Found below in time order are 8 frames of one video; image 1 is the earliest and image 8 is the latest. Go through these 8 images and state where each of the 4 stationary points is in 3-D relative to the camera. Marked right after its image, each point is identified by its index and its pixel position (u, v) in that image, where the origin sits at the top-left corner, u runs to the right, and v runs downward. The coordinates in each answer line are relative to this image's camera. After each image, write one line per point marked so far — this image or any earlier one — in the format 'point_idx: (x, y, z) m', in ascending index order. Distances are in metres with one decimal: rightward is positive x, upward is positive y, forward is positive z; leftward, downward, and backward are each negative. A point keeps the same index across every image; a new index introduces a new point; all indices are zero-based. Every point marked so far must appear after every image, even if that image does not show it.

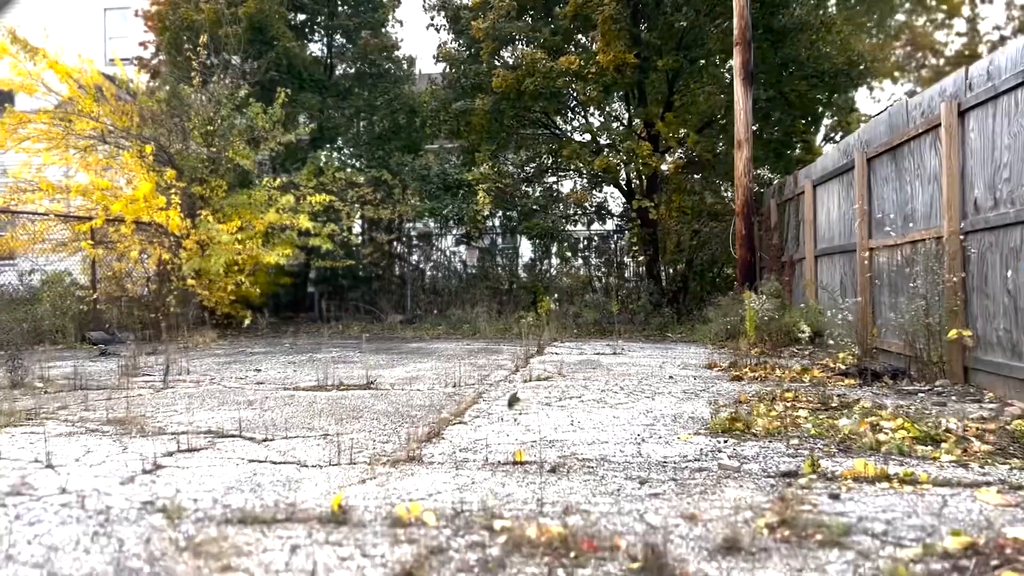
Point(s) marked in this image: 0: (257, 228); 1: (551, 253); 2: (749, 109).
0: (-3.8, +0.9, +12.3) m
1: (+0.7, +0.6, +14.5) m
2: (+3.2, +2.4, +11.4) m
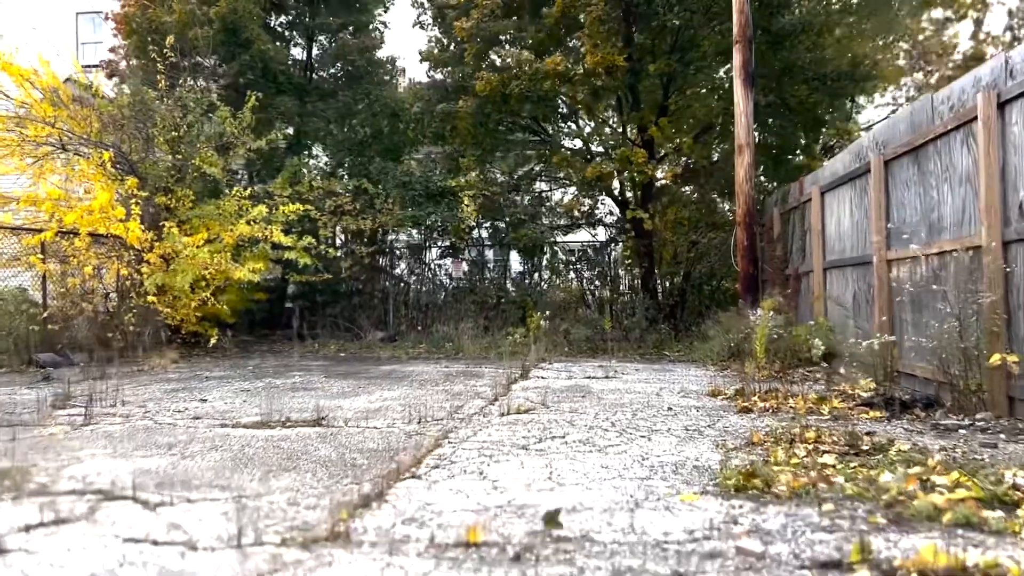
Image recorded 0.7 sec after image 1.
0: (-3.9, +0.7, +11.5) m
1: (+0.5, +0.4, +13.7) m
2: (+3.0, +2.2, +10.6) m
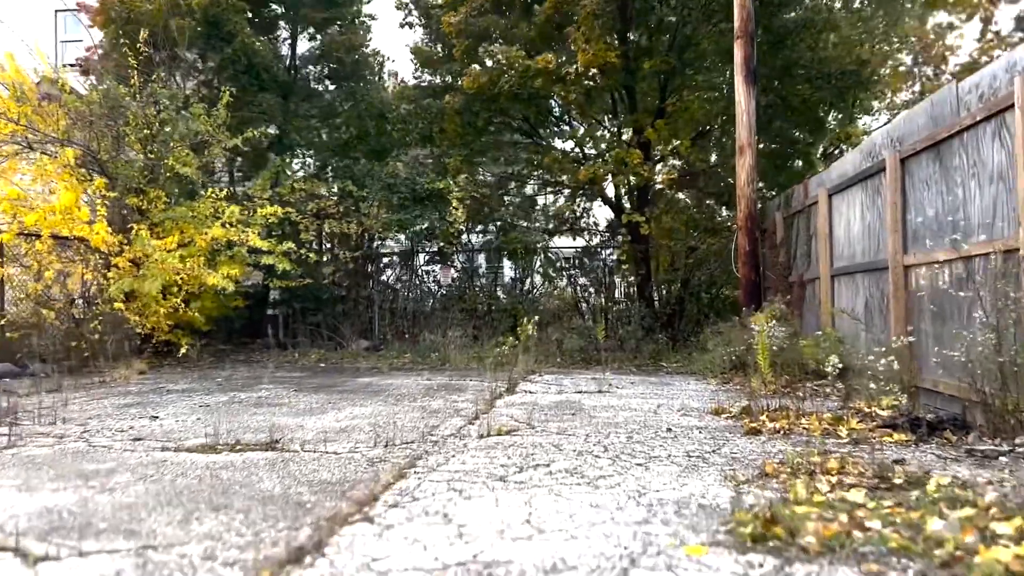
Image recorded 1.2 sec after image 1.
0: (-4.1, +0.6, +11.0) m
1: (+0.3, +0.3, +13.1) m
2: (+2.9, +2.1, +10.1) m
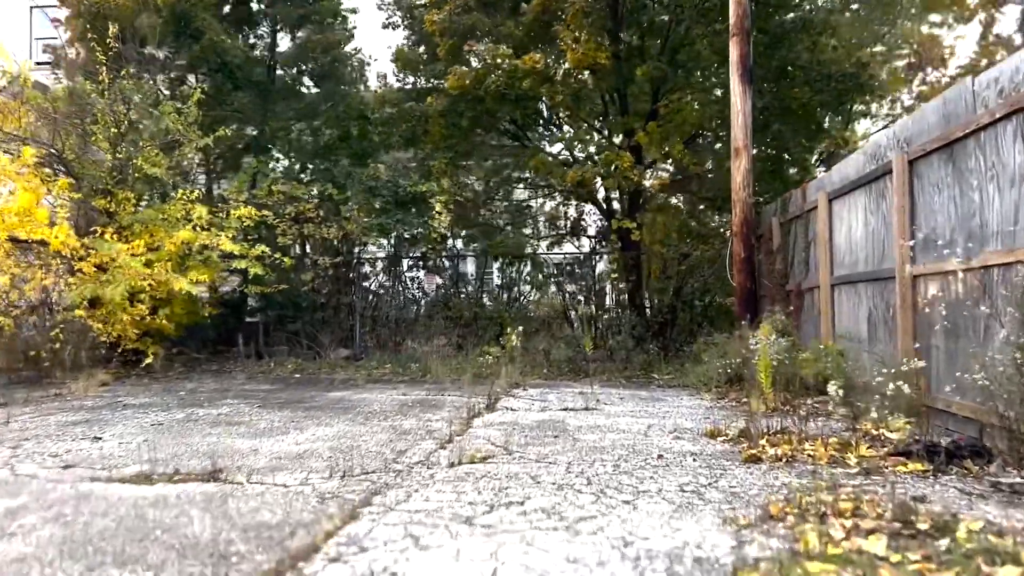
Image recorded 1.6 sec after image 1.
0: (-4.3, +0.5, +10.5) m
1: (+0.1, +0.1, +12.7) m
2: (+2.7, +2.0, +9.7) m
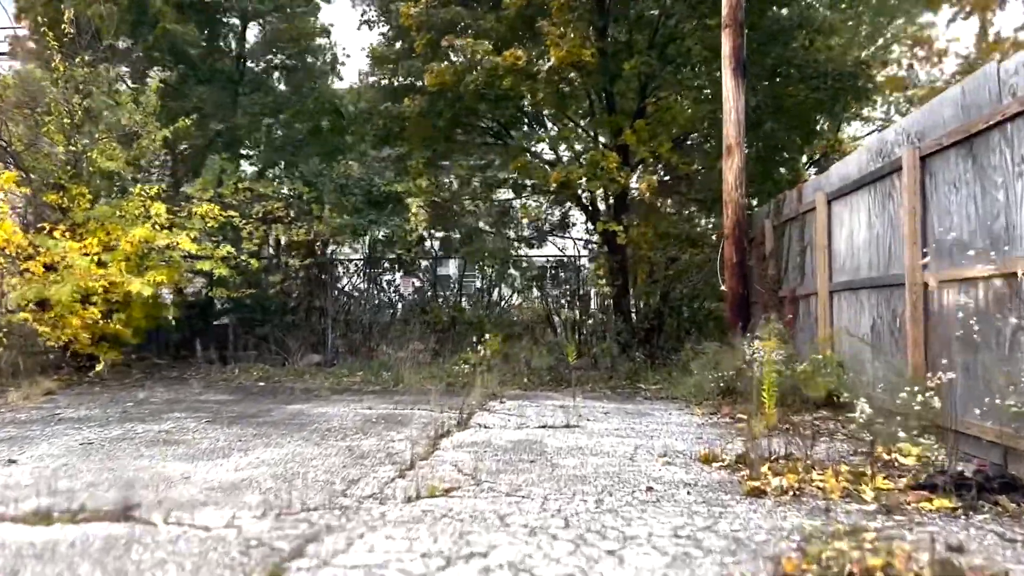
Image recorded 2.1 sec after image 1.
0: (-4.5, +0.5, +9.8) m
1: (-0.2, +0.1, +12.1) m
2: (+2.5, +2.0, +9.1) m
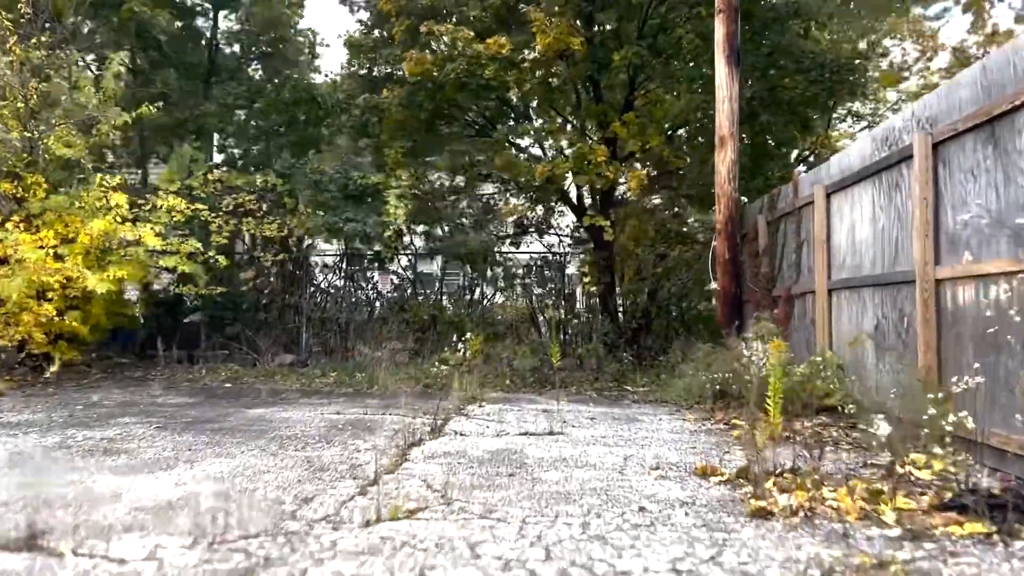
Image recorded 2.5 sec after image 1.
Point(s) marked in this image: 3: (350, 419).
0: (-4.7, +0.5, +9.3) m
1: (-0.4, +0.1, +11.6) m
2: (+2.3, +2.0, +8.7) m
3: (-1.1, -0.9, +5.8) m
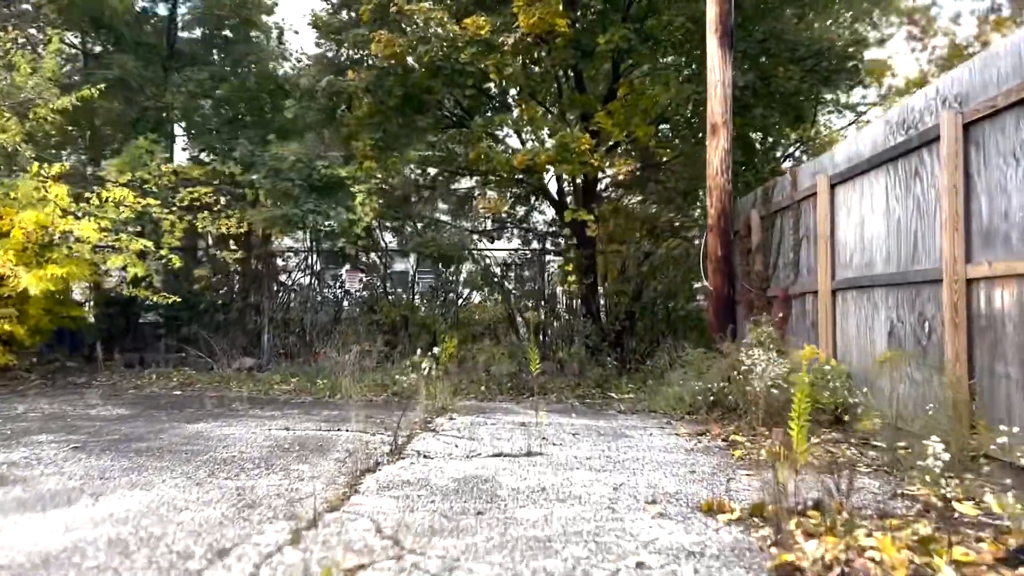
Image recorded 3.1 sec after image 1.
0: (-5.0, +0.5, +8.5) m
1: (-0.7, +0.1, +10.9) m
2: (+2.1, +2.0, +8.1) m
3: (-1.3, -0.9, +5.1) m
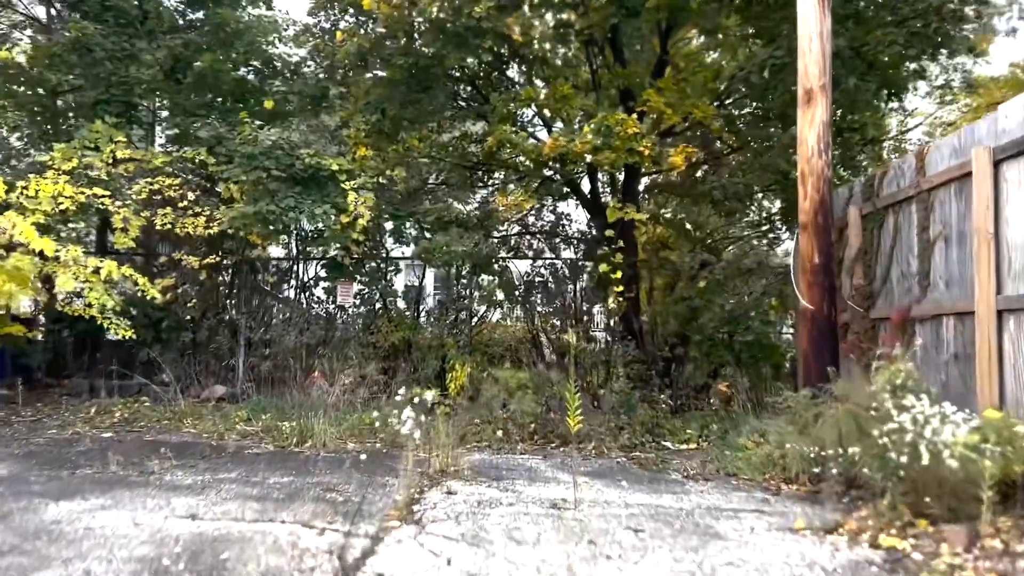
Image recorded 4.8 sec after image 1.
0: (-4.7, +0.5, +6.7) m
1: (-0.4, 0.0, +9.0) m
2: (+2.3, +1.9, +6.1) m
3: (-1.2, -0.9, +3.2) m
